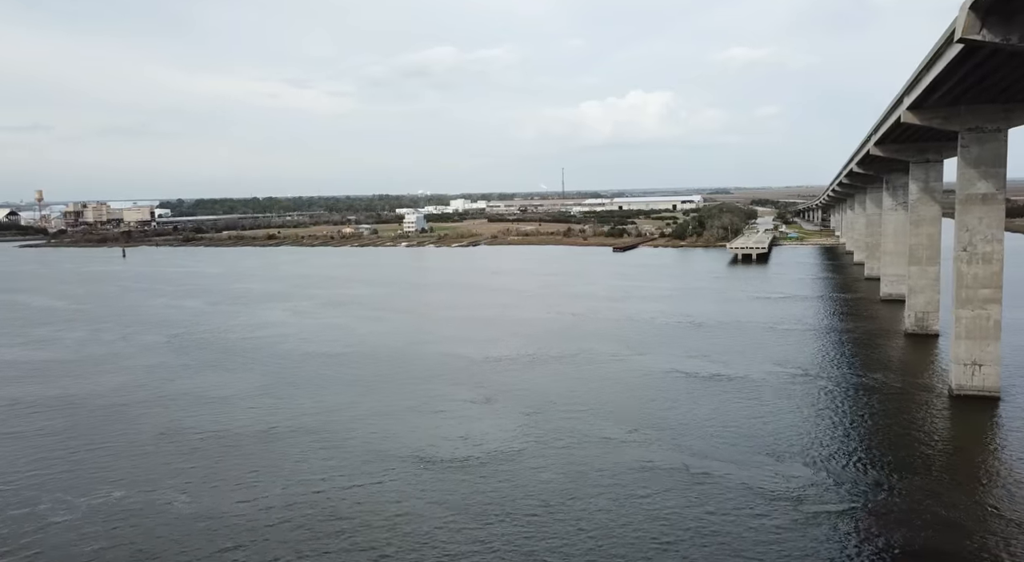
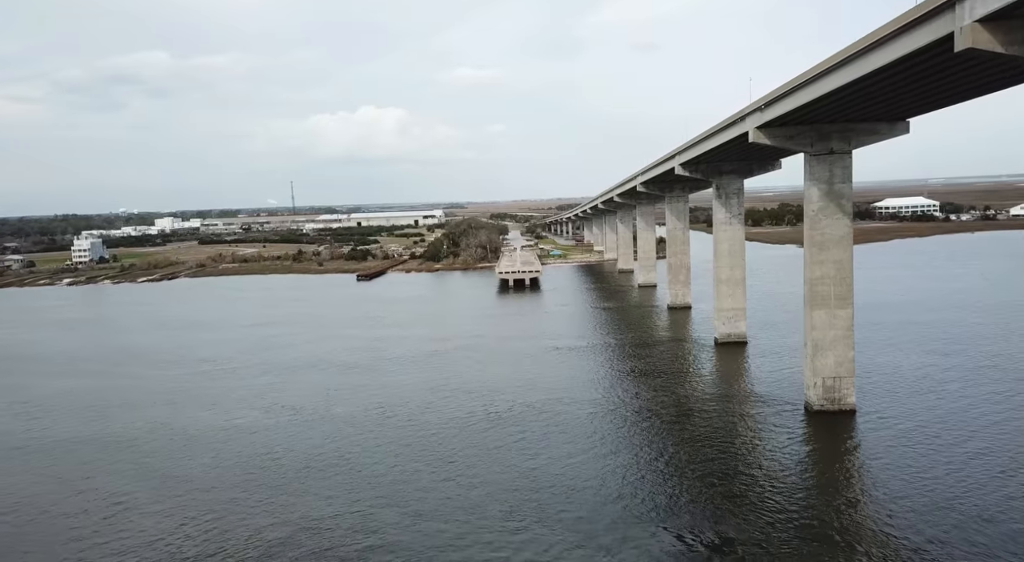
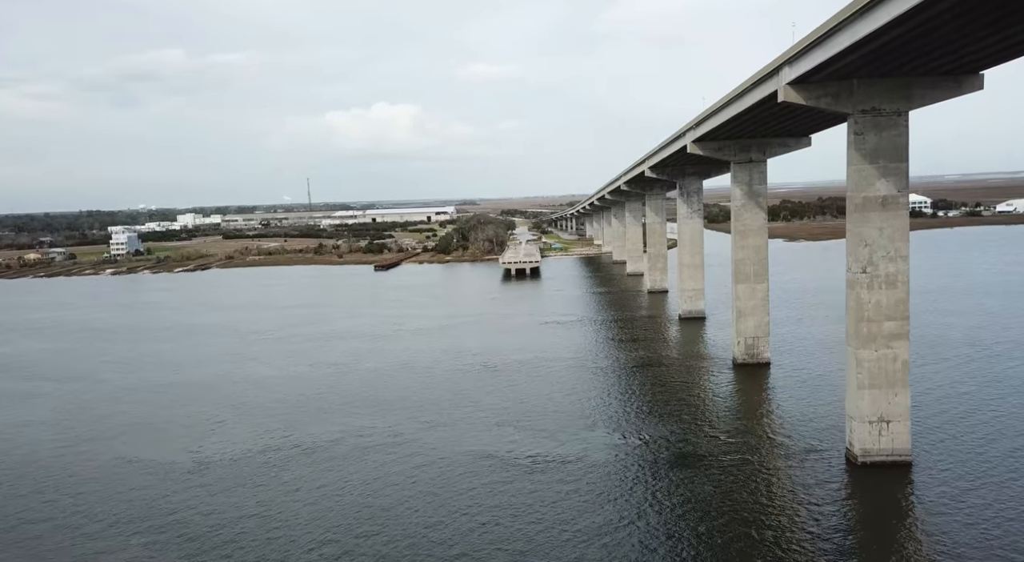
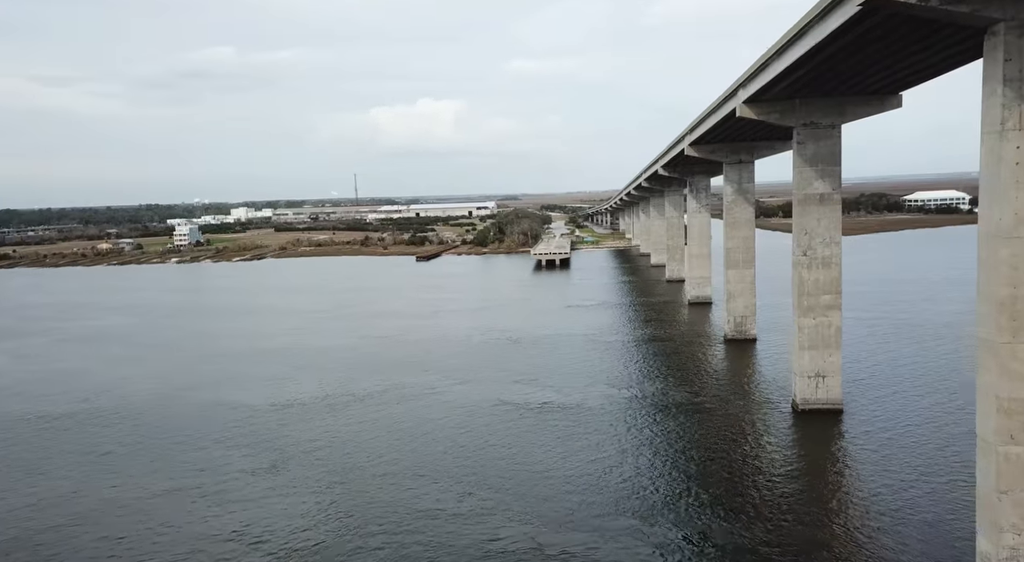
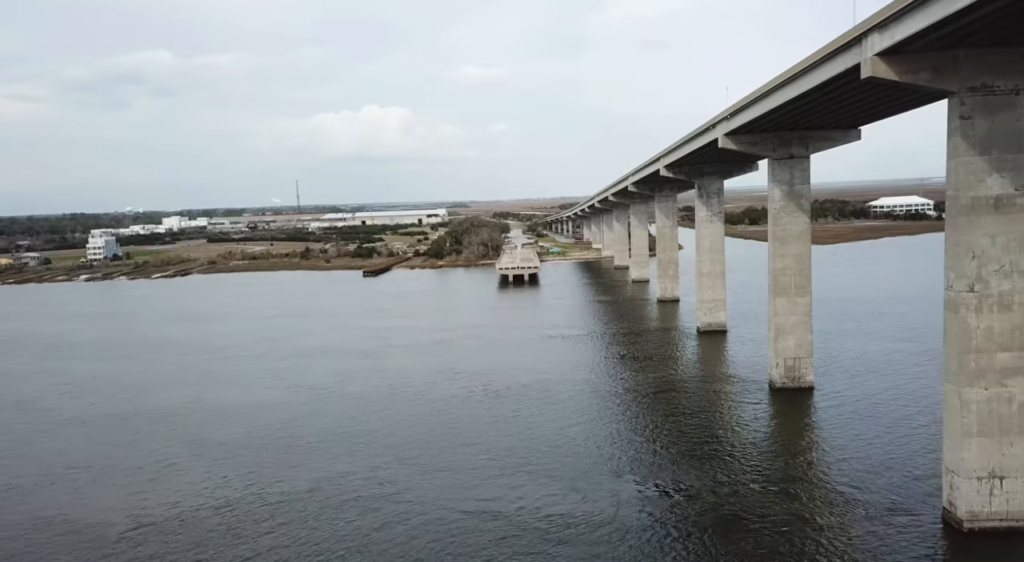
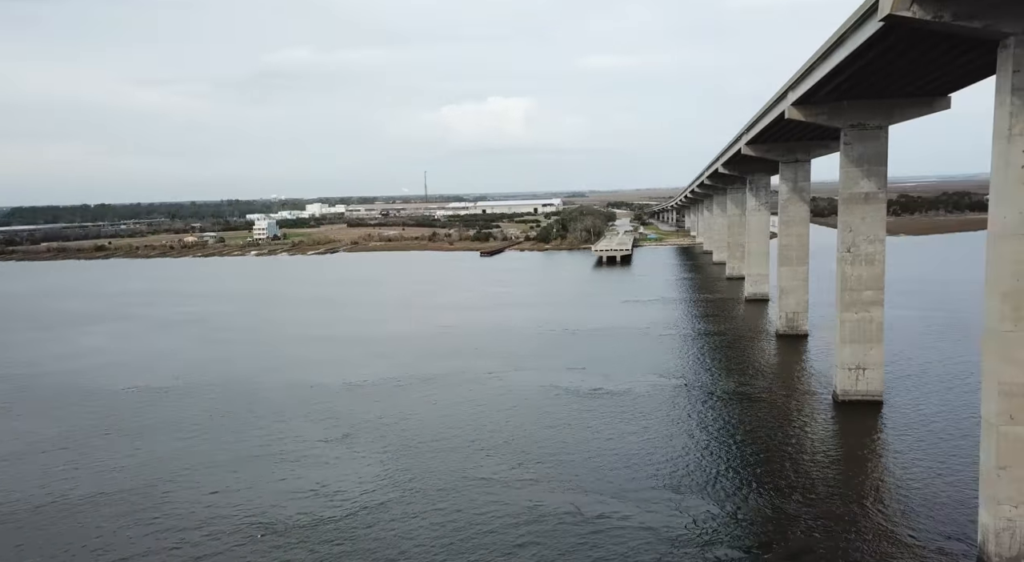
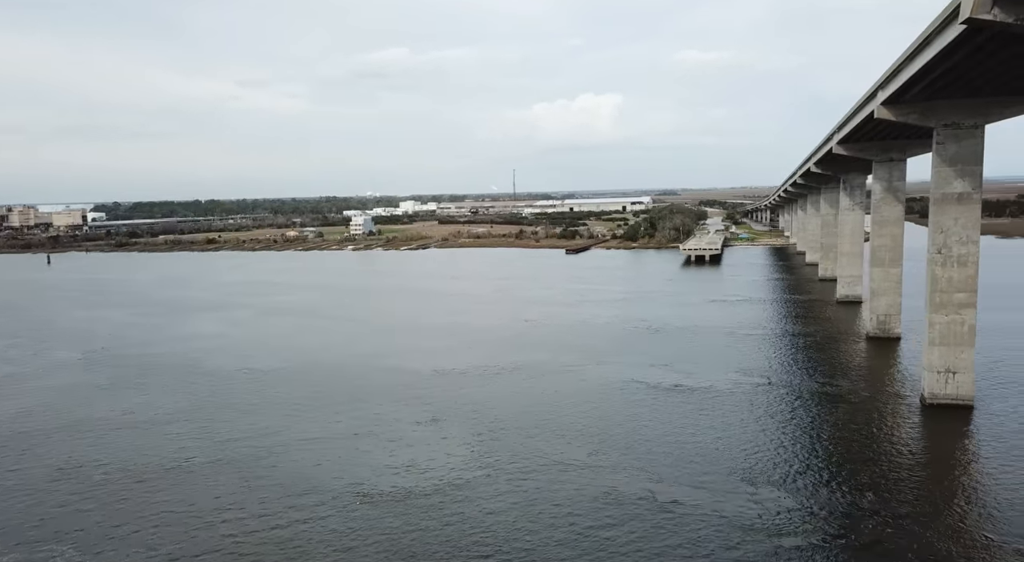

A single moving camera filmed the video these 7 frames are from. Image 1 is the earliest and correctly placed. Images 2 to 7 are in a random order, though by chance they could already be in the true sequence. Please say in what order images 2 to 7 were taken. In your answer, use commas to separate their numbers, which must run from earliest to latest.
7, 6, 4, 3, 5, 2
